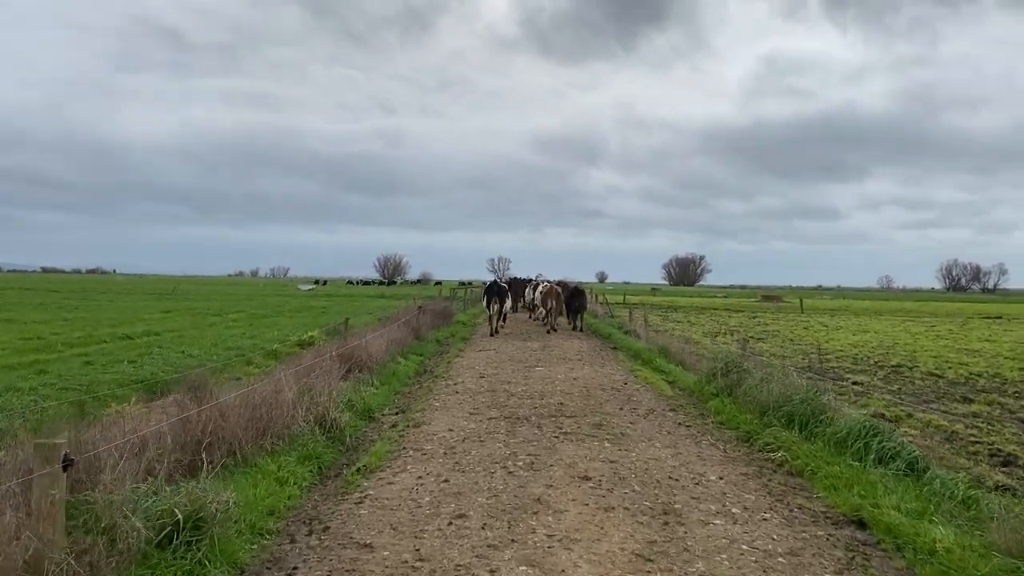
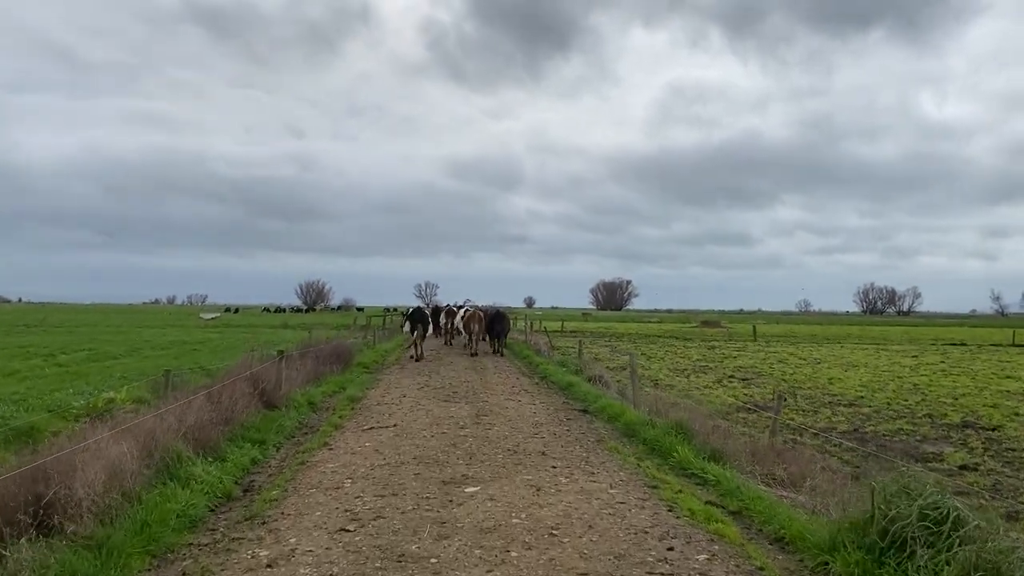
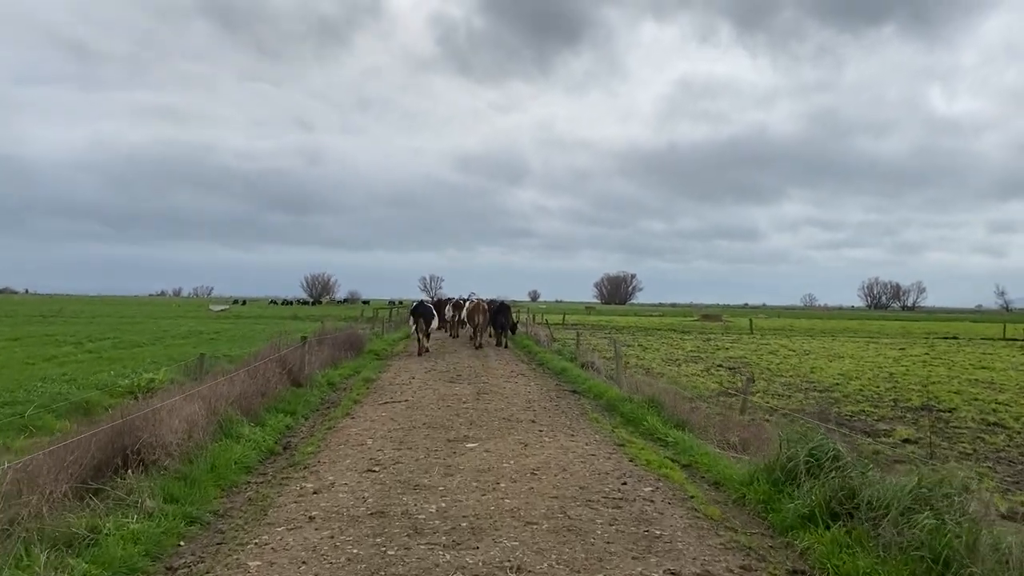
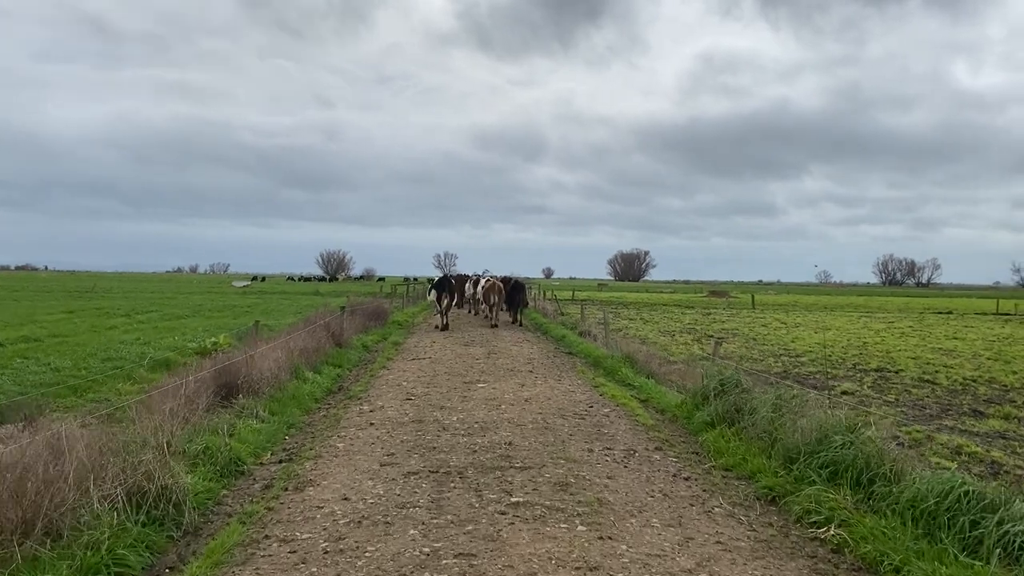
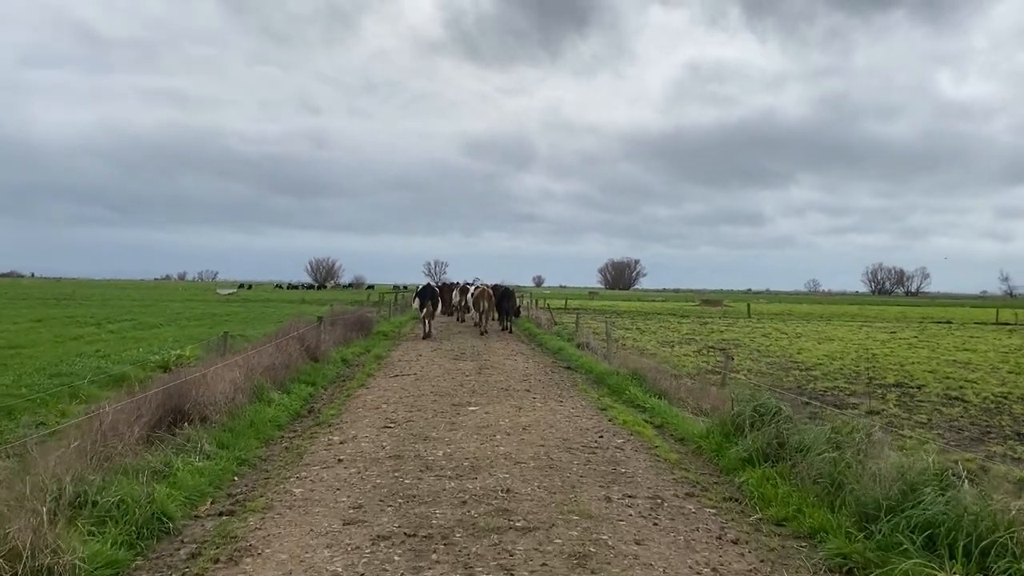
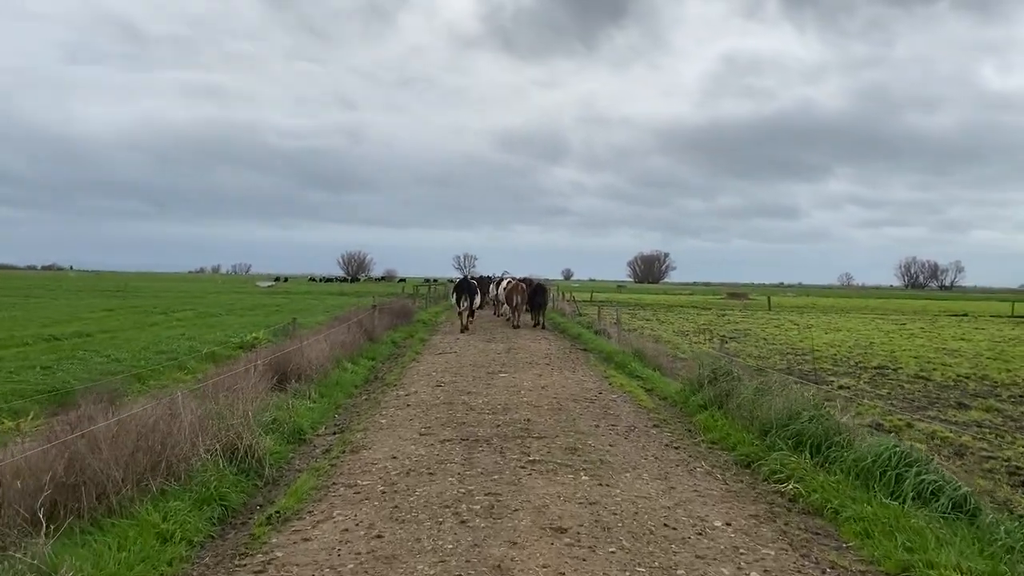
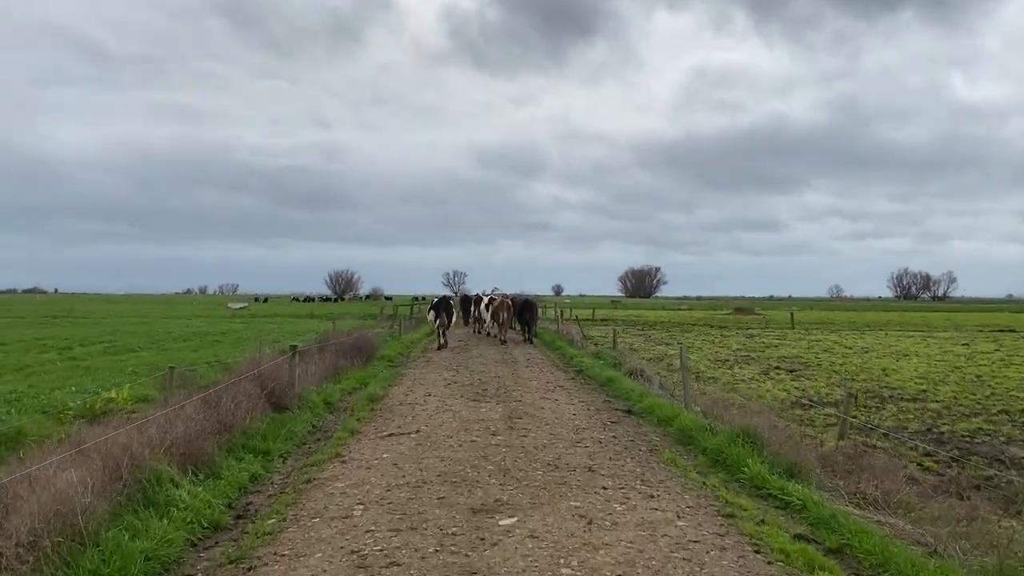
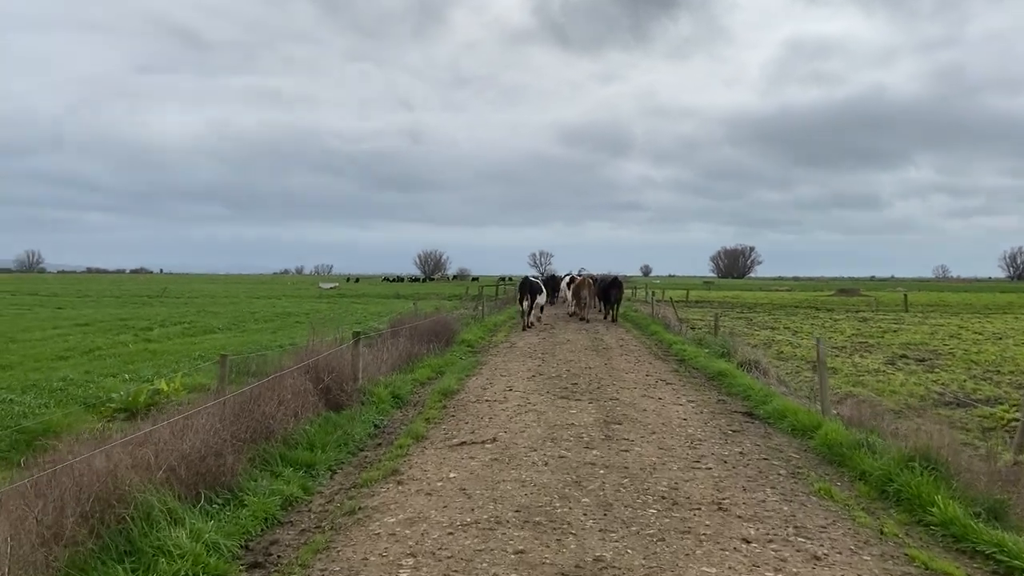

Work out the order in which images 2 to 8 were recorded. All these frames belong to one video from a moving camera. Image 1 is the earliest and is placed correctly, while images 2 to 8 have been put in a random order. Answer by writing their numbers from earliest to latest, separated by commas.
6, 4, 5, 3, 2, 7, 8
